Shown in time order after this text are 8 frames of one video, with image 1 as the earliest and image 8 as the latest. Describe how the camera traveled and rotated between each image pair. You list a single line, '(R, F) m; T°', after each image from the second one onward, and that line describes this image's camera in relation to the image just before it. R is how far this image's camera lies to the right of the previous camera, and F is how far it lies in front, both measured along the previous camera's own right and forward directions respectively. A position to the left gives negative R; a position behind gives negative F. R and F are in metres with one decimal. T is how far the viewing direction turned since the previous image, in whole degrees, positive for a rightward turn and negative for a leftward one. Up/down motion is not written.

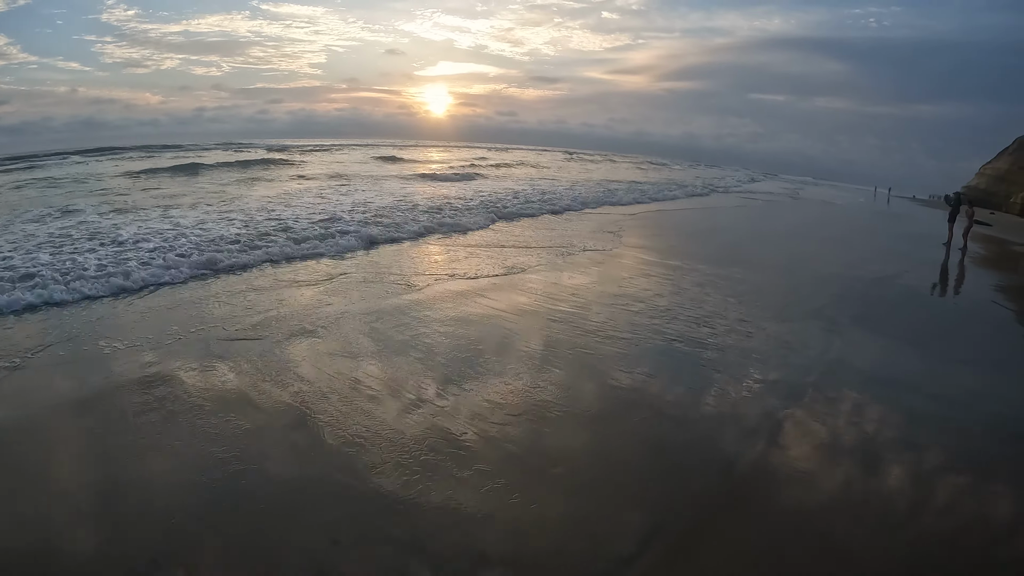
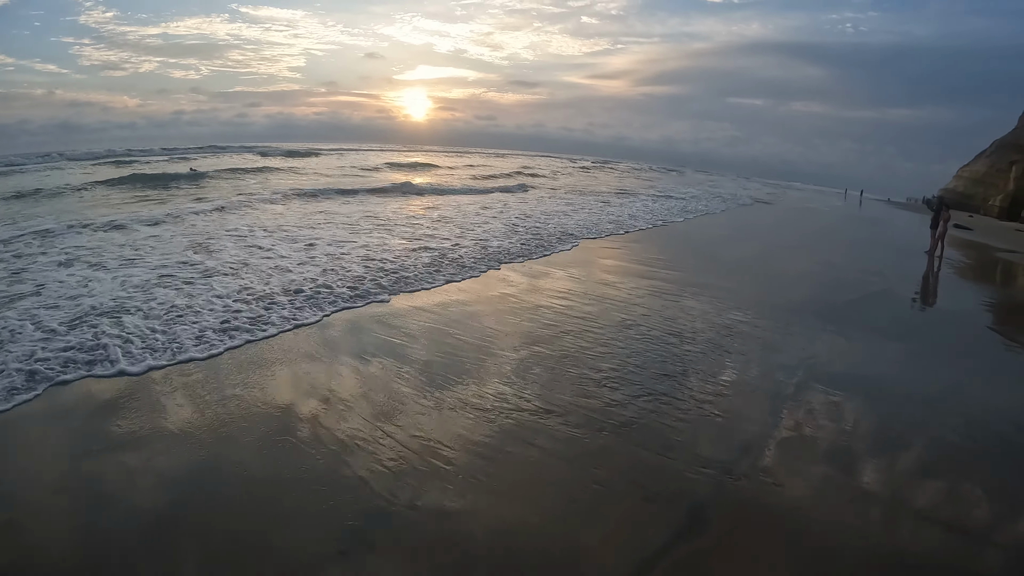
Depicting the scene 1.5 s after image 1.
(-0.2, -0.1) m; +2°
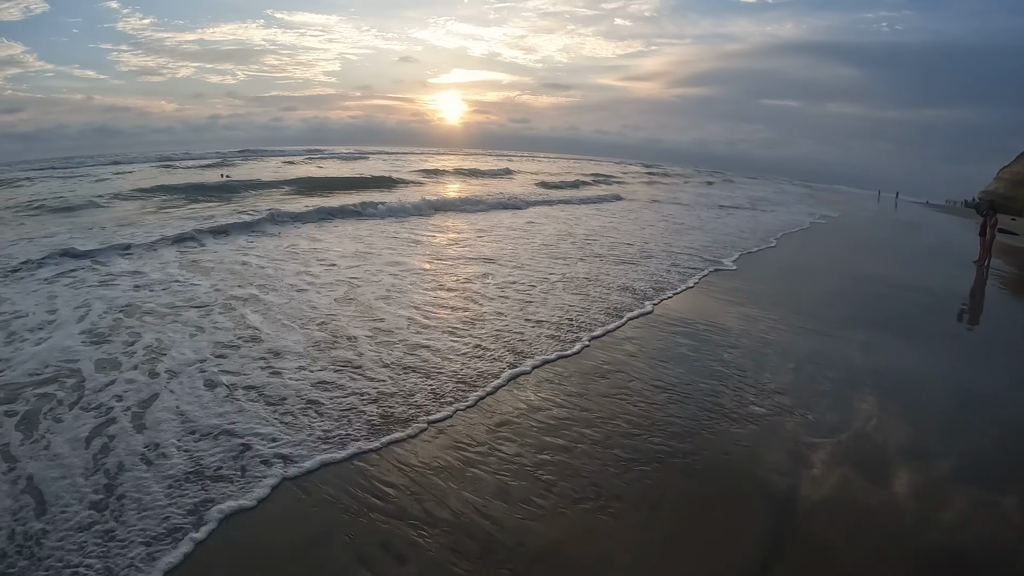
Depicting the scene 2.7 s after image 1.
(+0.3, +0.5) m; -3°
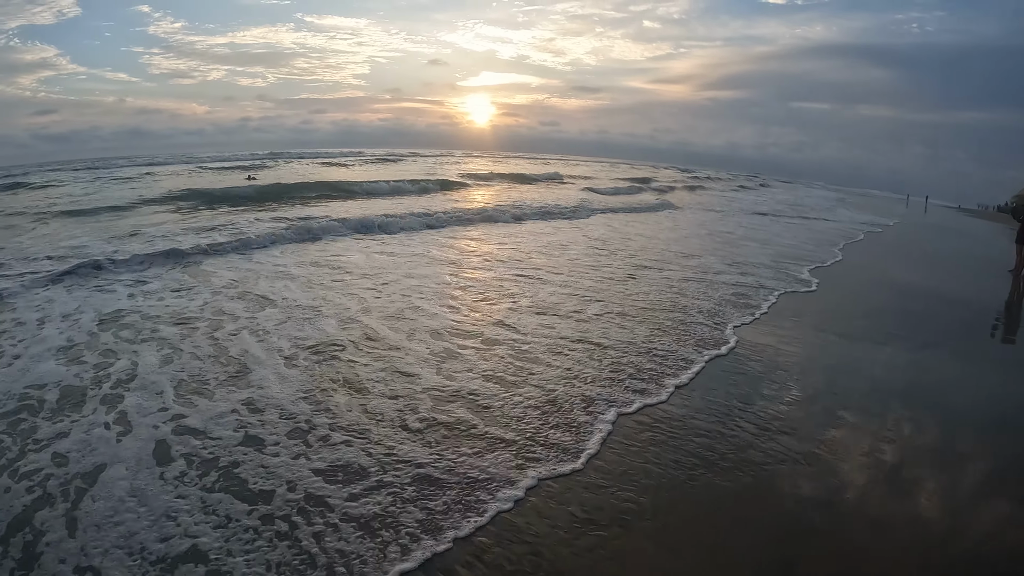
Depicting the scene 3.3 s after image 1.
(+0.3, +0.3) m; -2°
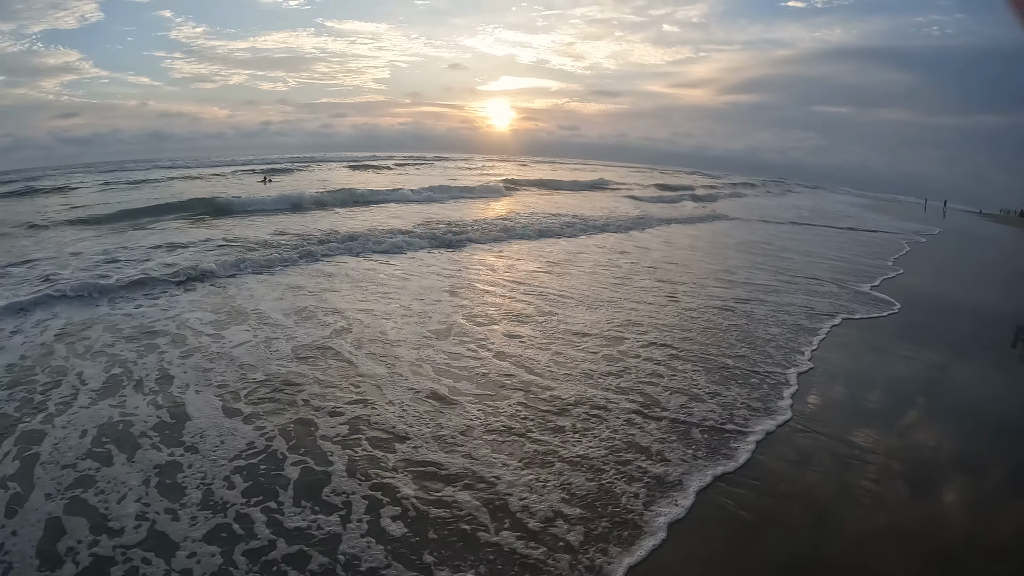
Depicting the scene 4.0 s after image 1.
(+0.2, +0.5) m; -2°
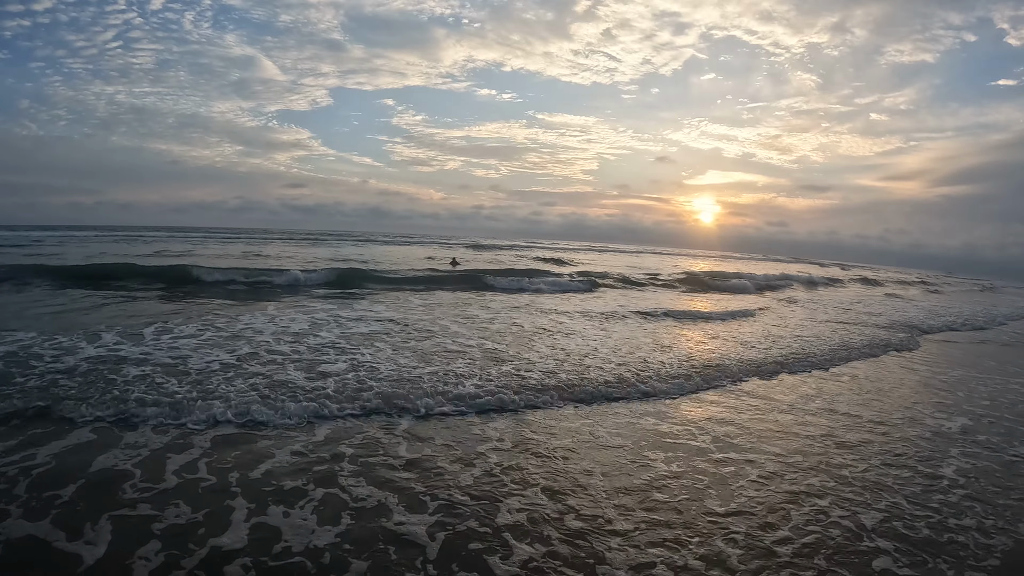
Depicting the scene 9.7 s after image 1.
(0.0, +0.1) m; 0°
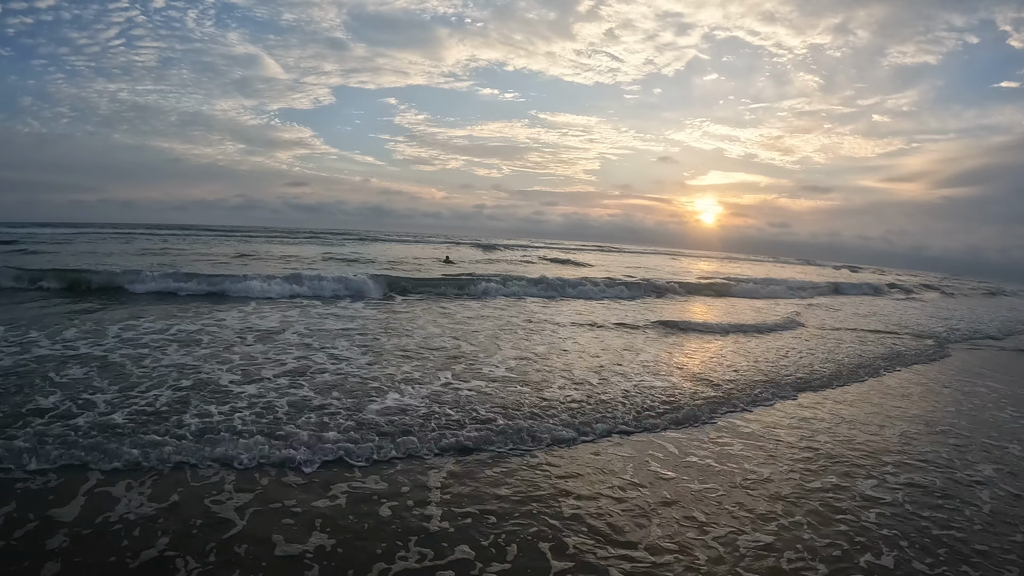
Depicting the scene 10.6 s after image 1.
(-0.2, -0.1) m; 0°
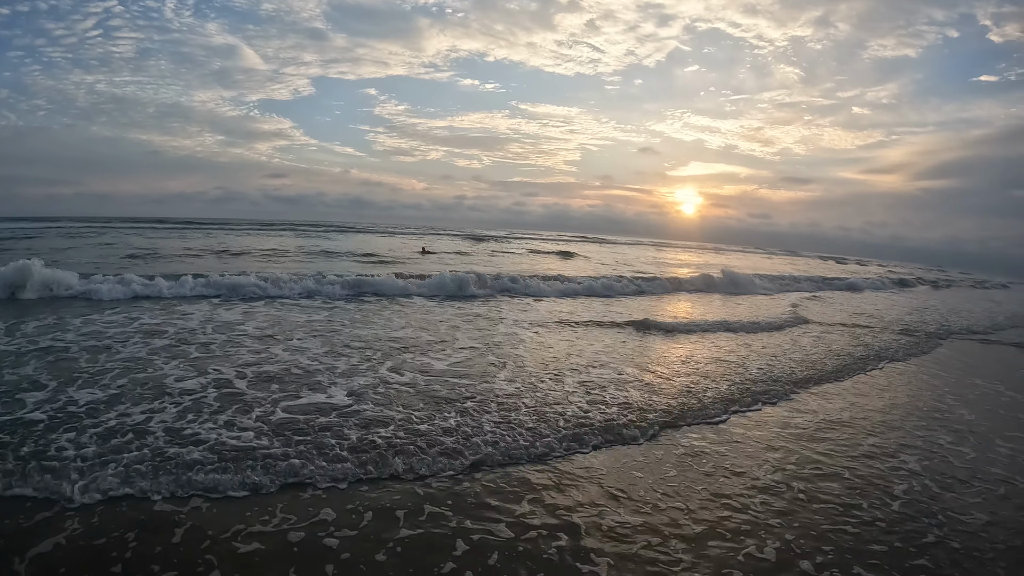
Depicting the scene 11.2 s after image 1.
(+2.9, +0.1) m; +1°
